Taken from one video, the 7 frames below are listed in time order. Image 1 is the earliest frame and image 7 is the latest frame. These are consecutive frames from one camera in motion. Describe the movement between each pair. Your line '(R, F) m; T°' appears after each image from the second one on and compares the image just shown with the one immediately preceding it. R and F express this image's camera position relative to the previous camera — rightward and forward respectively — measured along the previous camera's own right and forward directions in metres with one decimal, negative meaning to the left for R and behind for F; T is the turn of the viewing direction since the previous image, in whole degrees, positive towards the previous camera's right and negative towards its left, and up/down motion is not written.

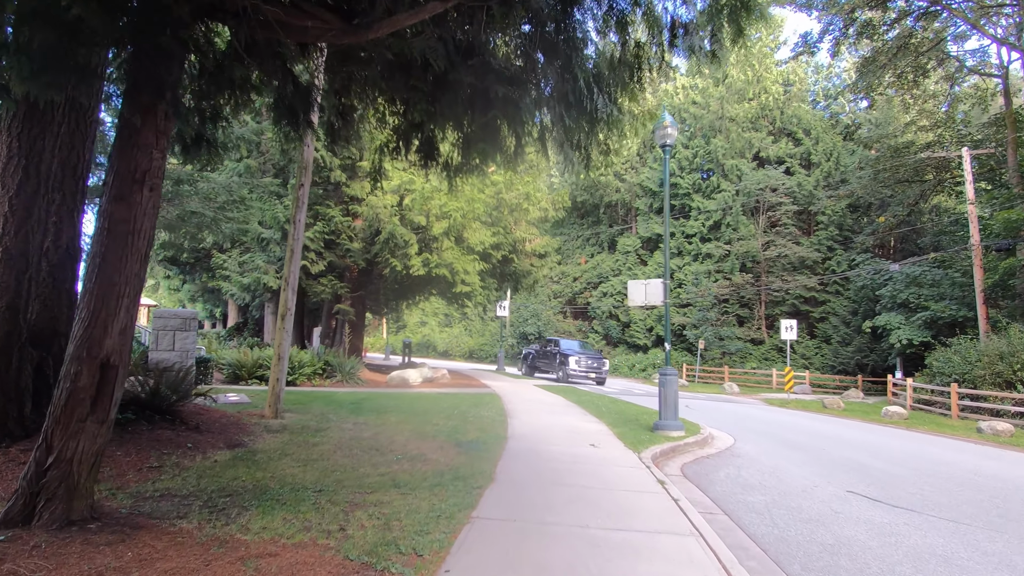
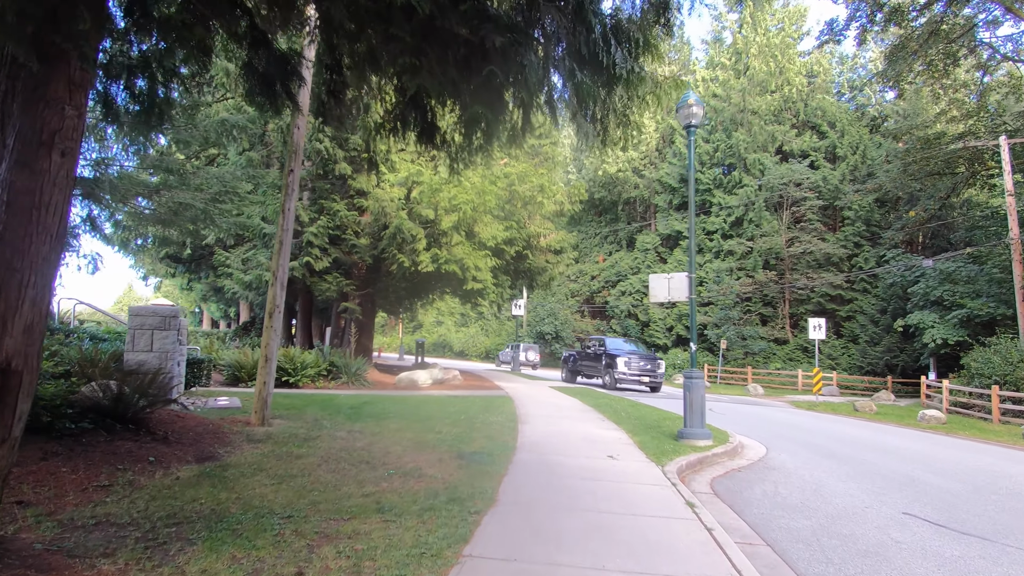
(+0.1, +0.9) m; -2°
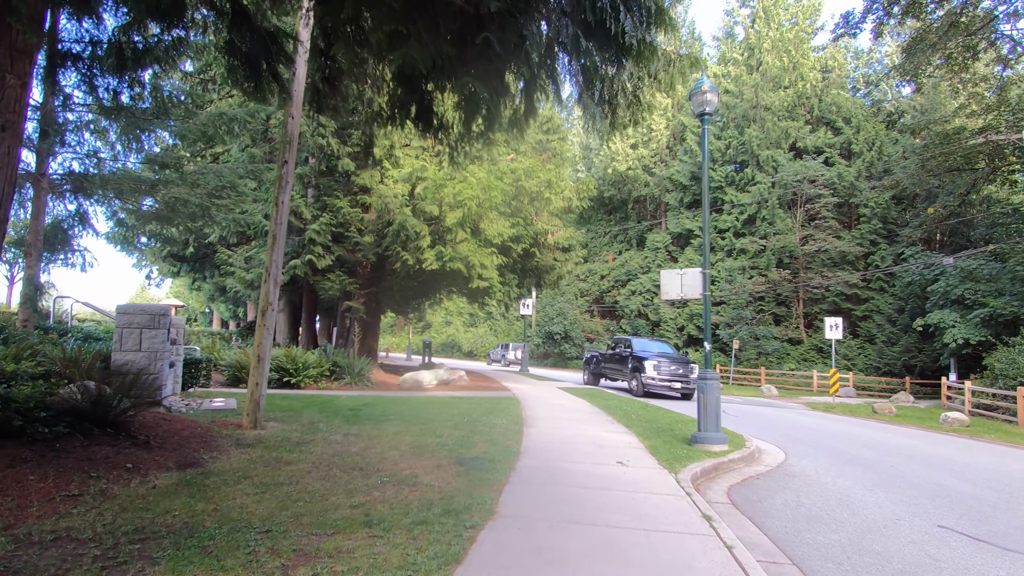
(+0.1, +0.4) m; -1°
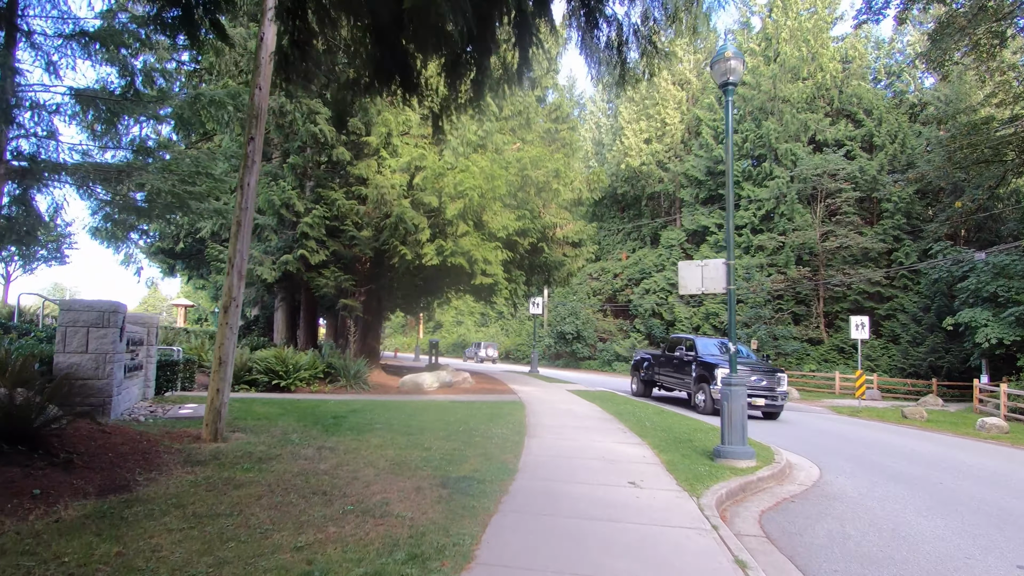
(+0.2, +1.0) m; -1°
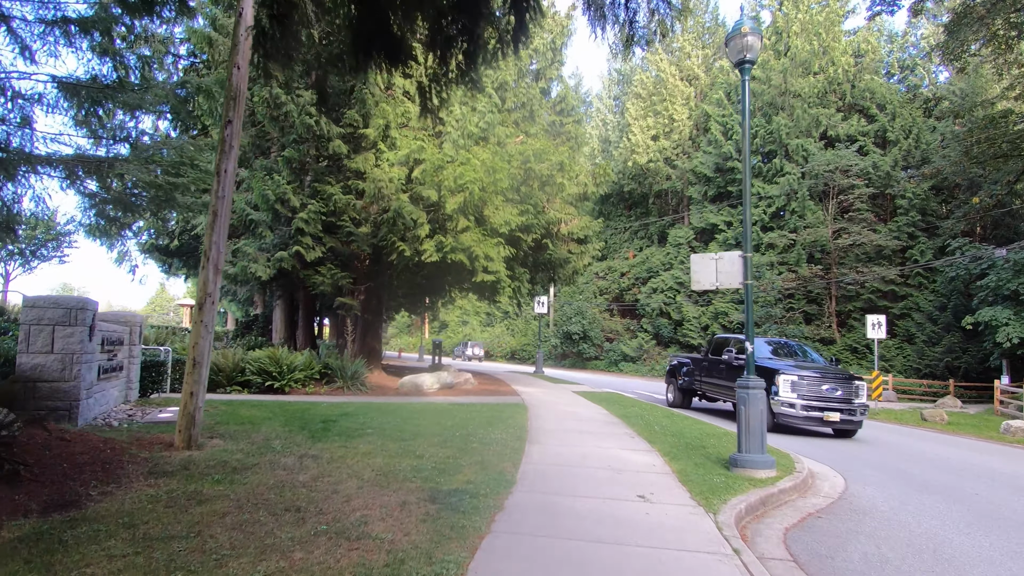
(+0.1, +0.6) m; -1°
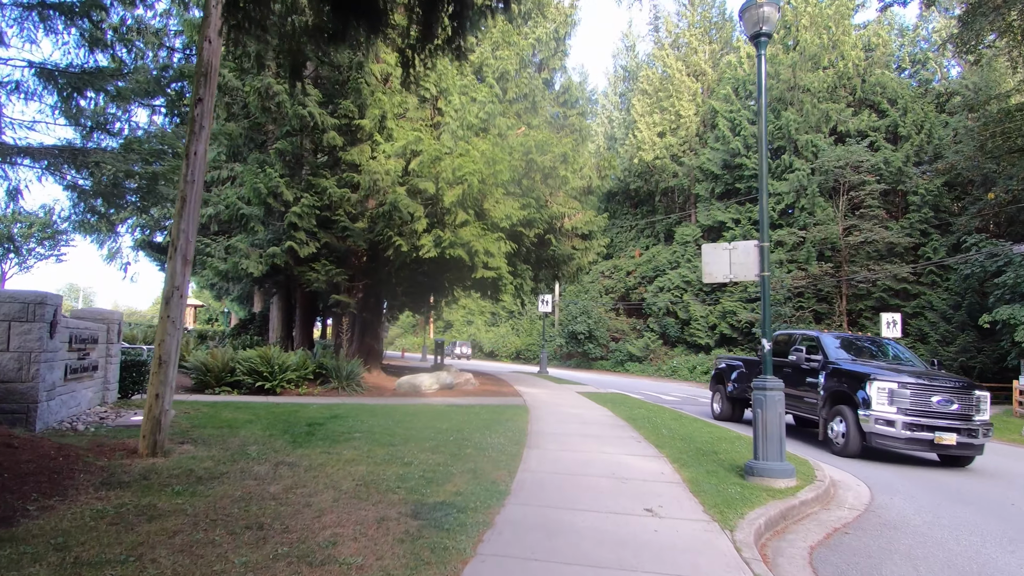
(+0.1, +0.6) m; -1°
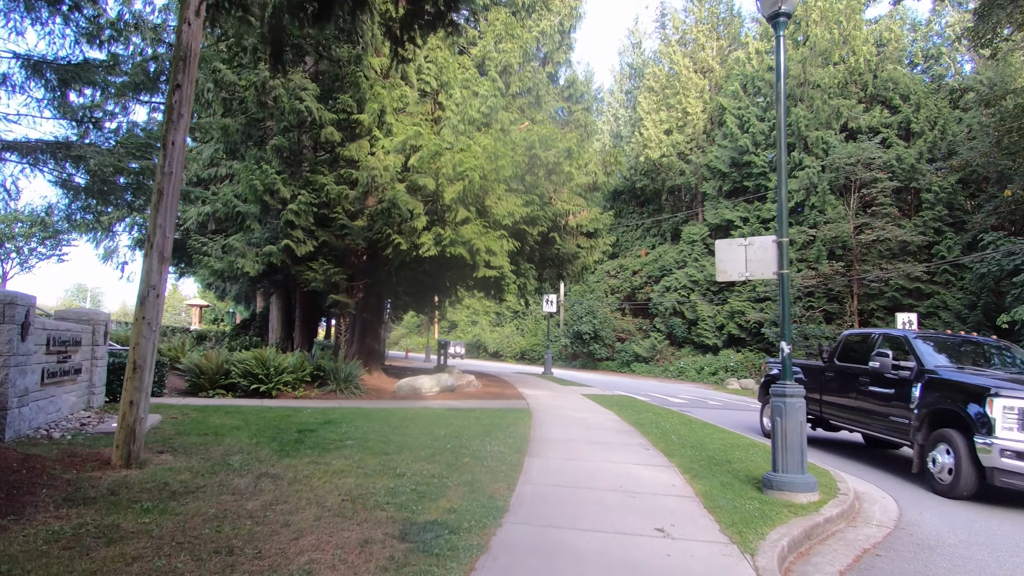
(+0.1, +0.4) m; -1°
